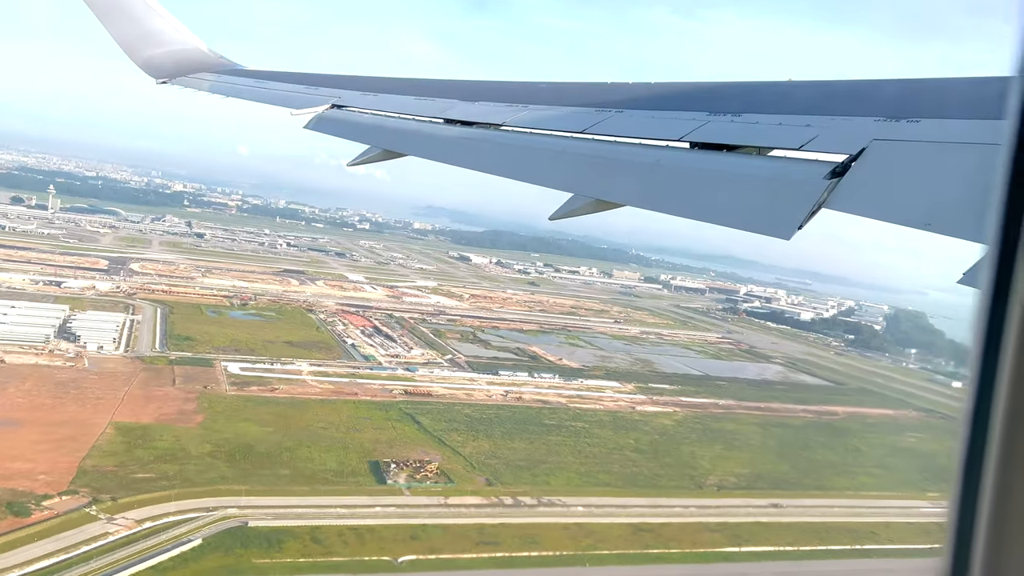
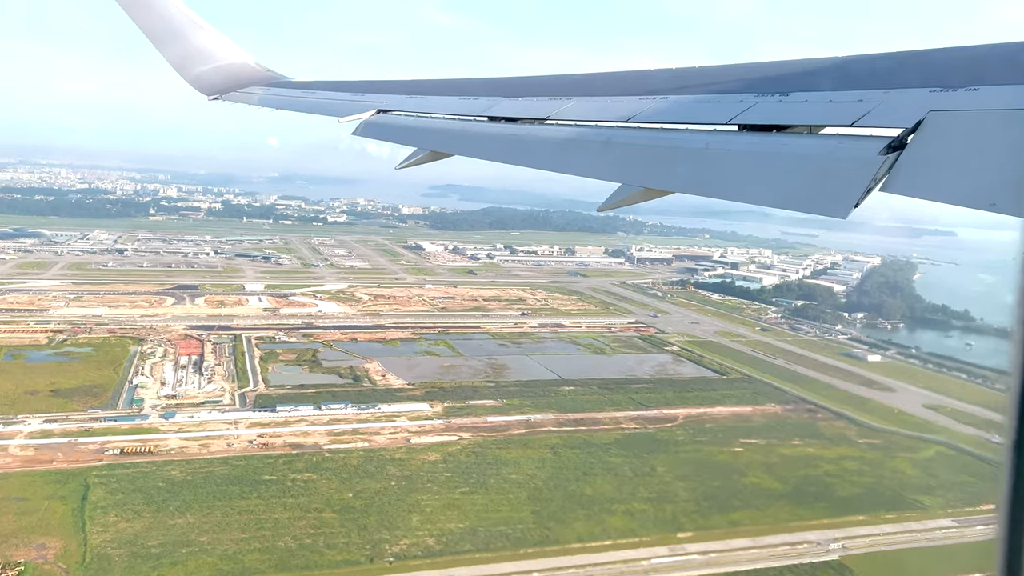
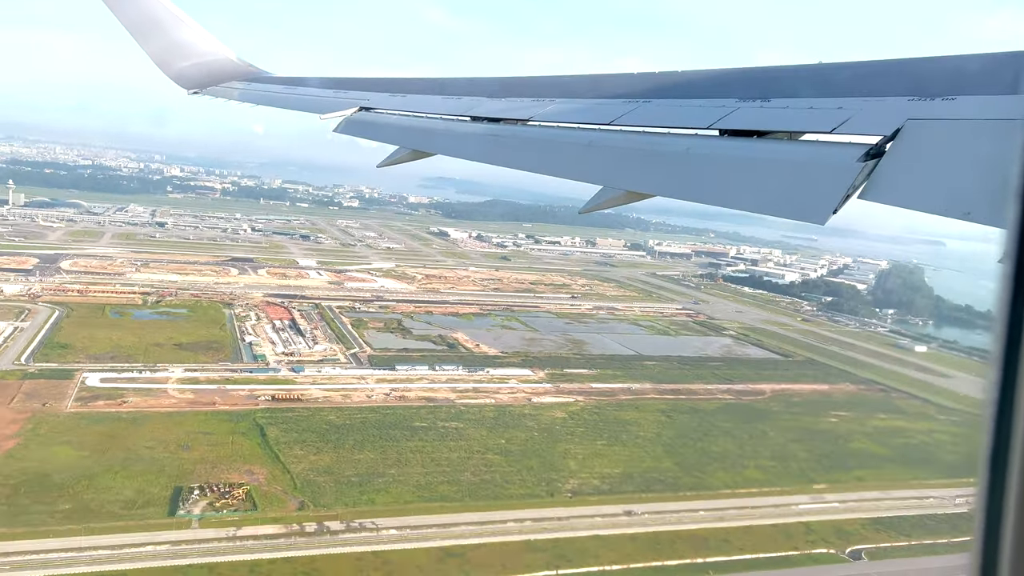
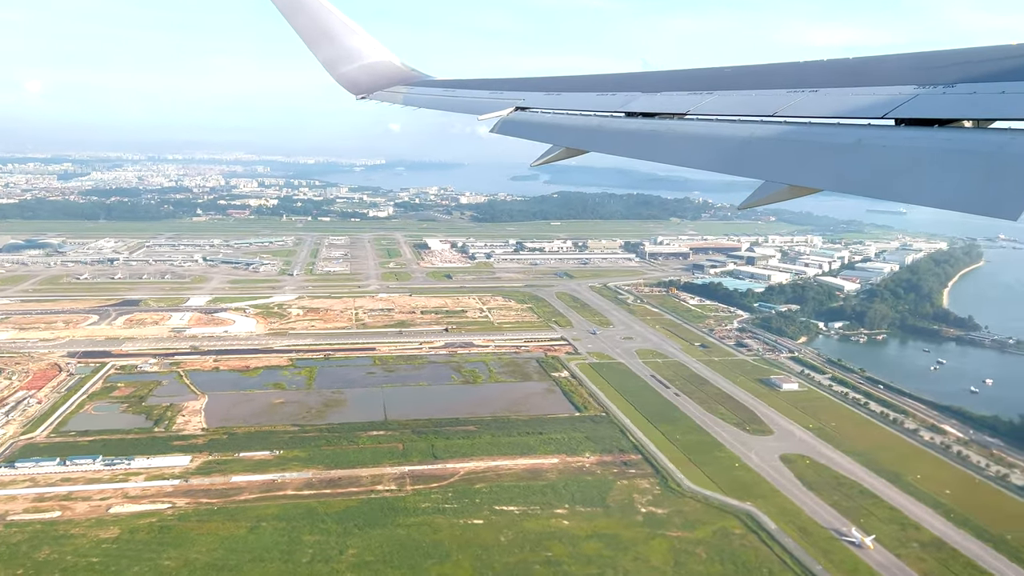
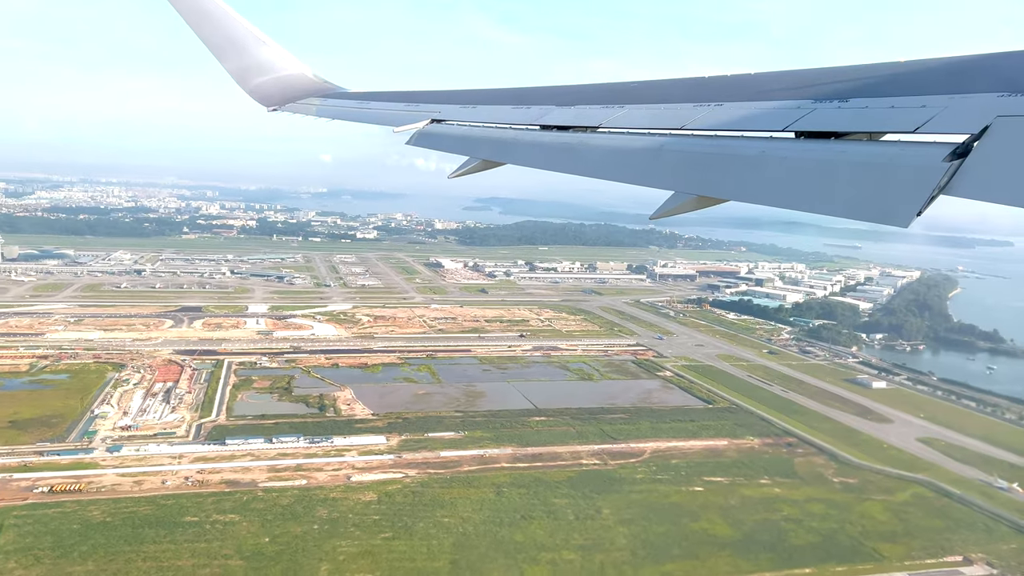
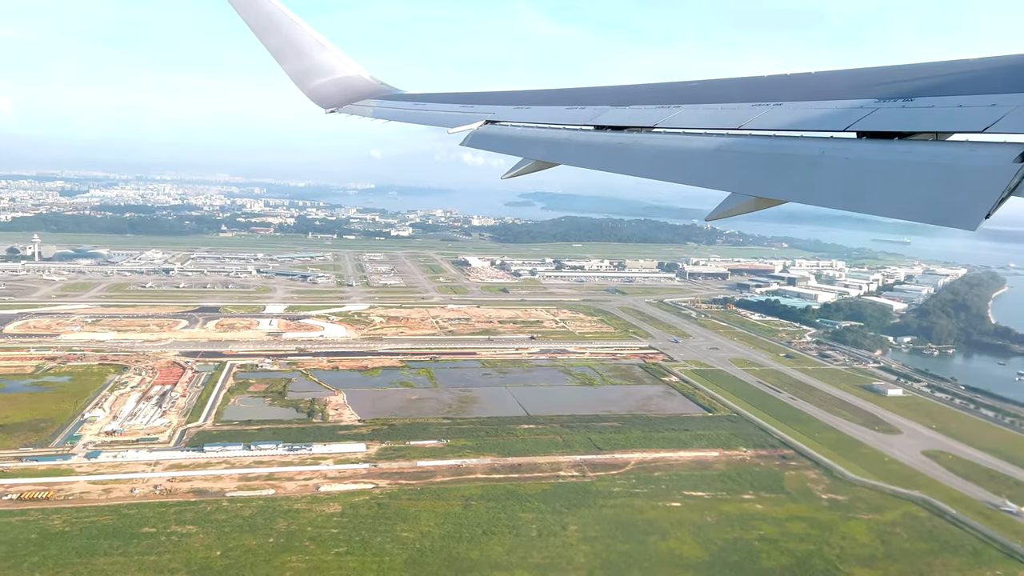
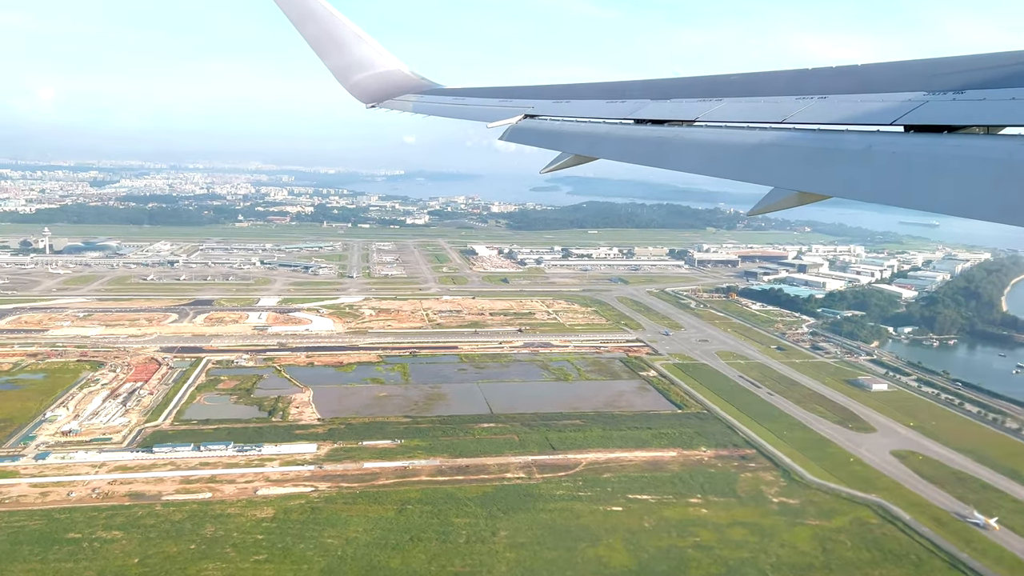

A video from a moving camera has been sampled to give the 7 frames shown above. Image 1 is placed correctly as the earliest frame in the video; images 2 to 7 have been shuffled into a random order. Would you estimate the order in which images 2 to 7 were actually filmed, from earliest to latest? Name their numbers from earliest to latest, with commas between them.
3, 2, 5, 6, 7, 4
